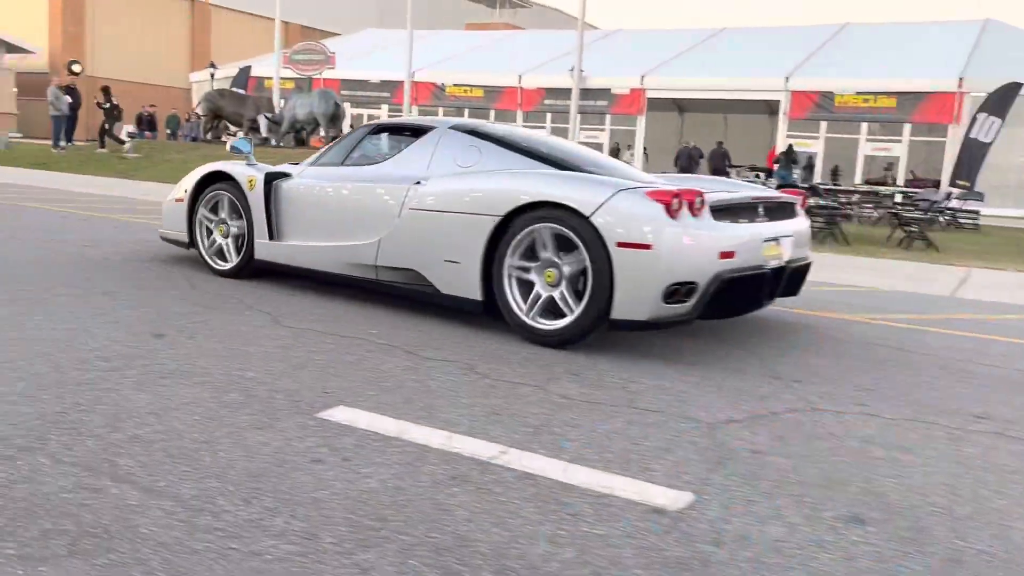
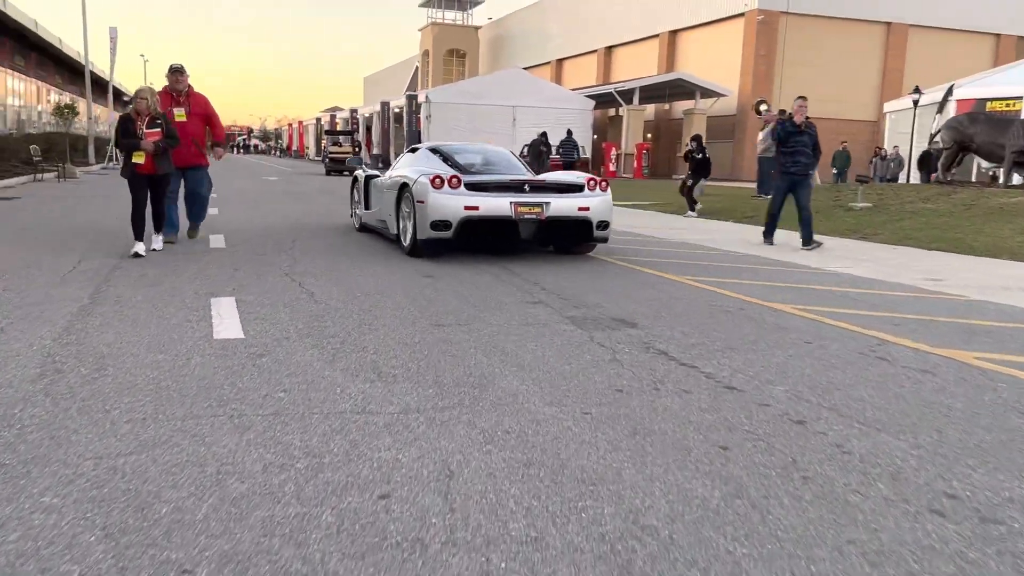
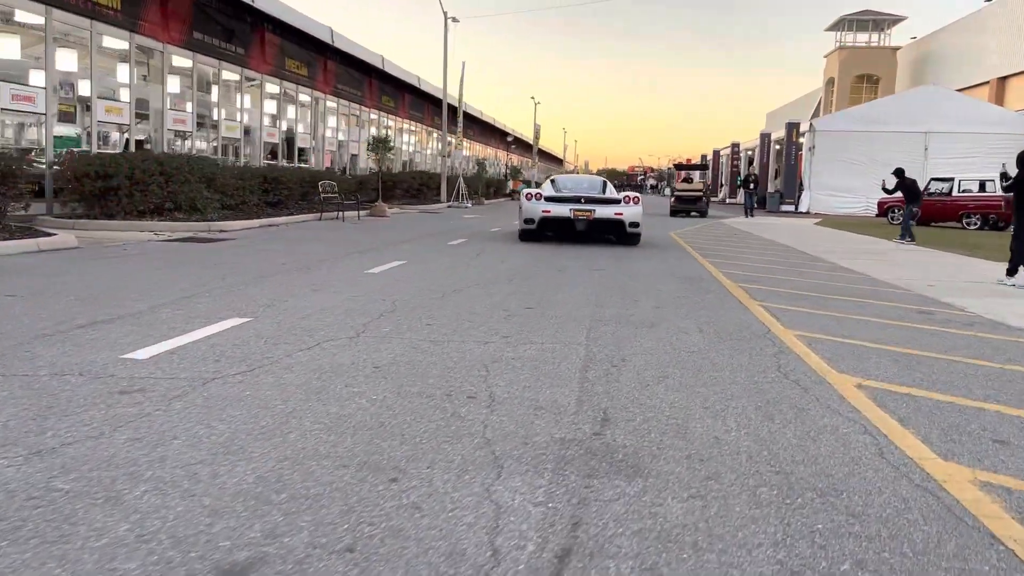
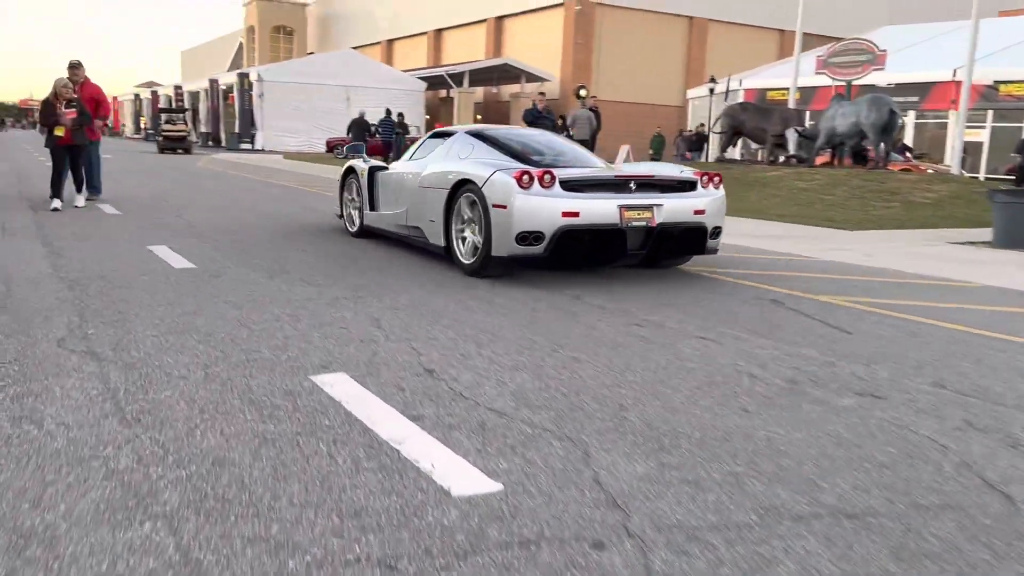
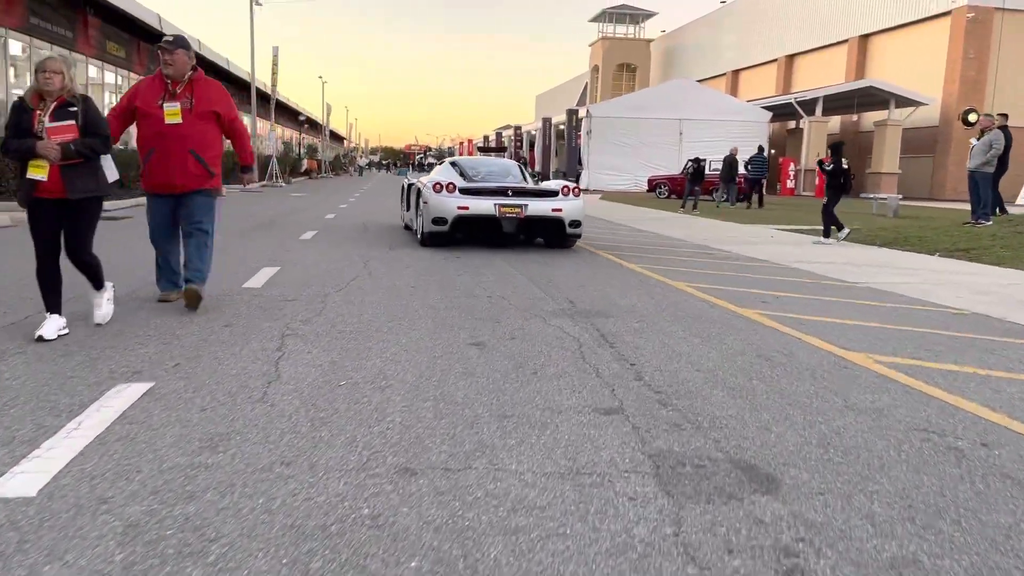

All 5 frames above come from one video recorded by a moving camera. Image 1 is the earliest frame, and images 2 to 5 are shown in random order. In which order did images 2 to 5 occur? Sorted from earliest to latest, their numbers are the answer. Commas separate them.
4, 2, 5, 3
